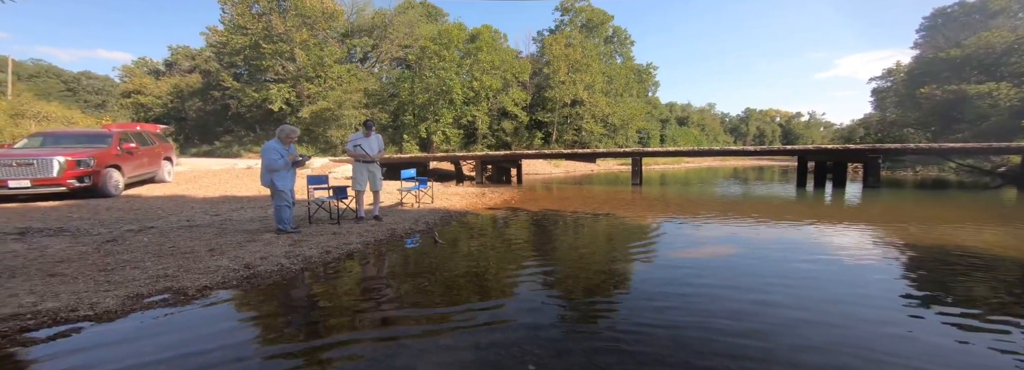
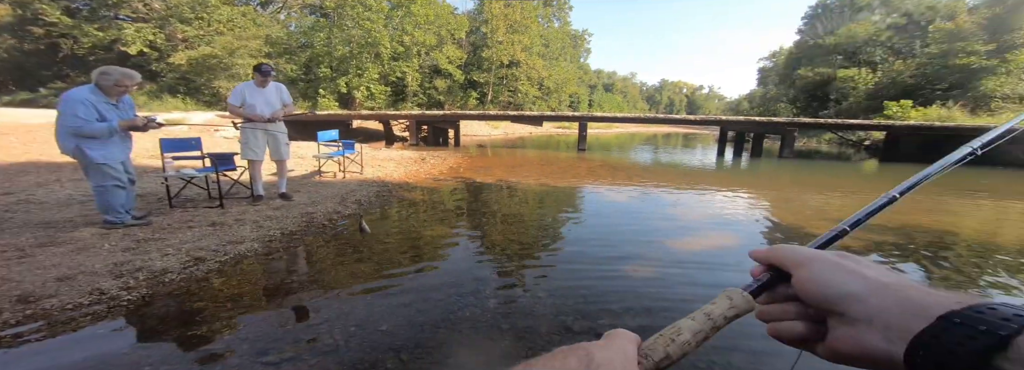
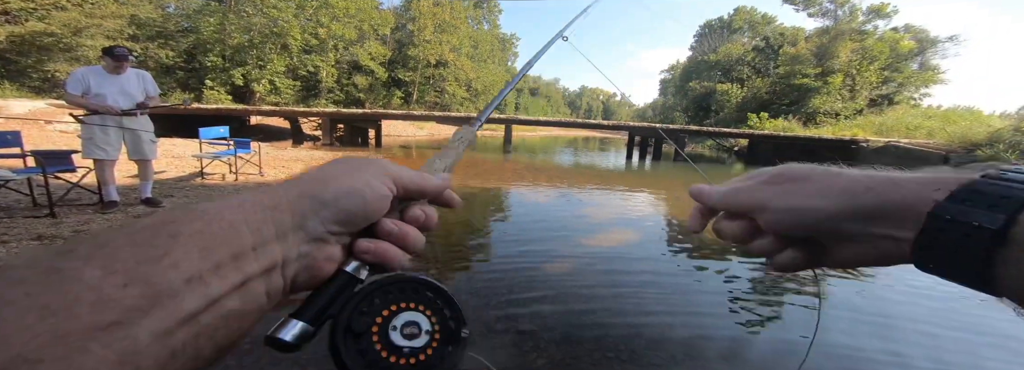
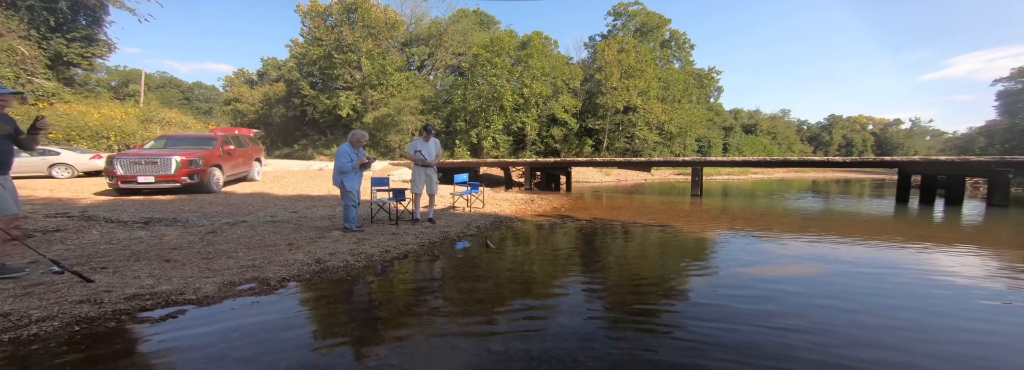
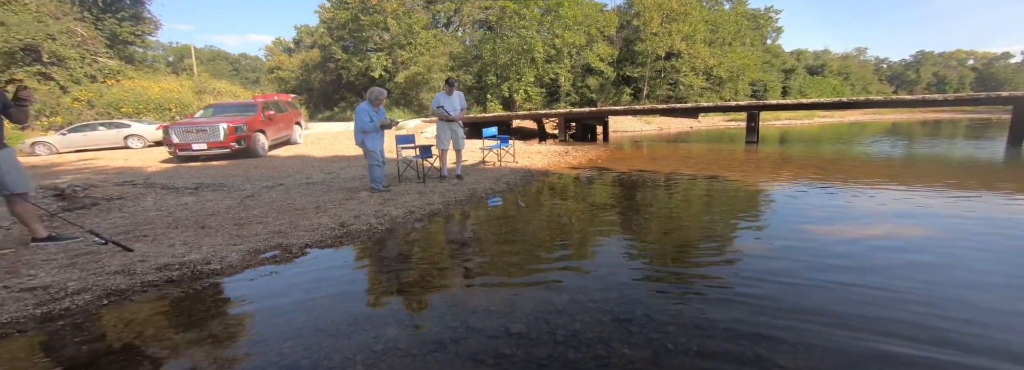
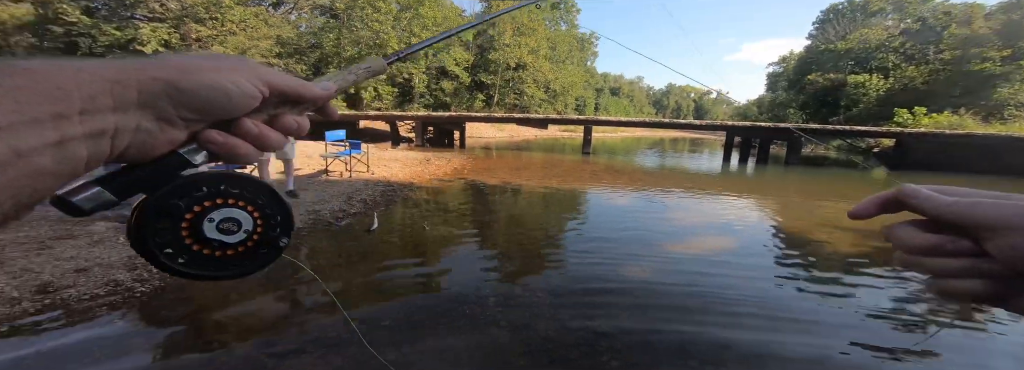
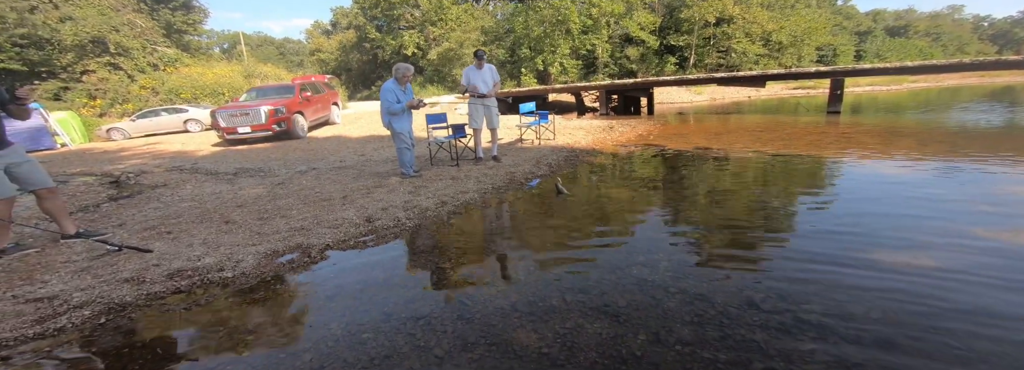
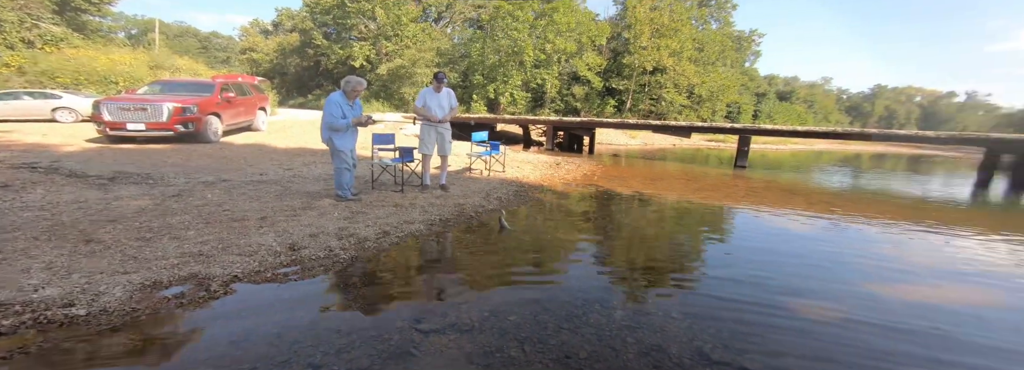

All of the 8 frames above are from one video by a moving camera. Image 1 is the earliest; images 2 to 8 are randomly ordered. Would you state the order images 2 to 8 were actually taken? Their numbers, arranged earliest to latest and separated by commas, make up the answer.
4, 5, 7, 8, 2, 3, 6
